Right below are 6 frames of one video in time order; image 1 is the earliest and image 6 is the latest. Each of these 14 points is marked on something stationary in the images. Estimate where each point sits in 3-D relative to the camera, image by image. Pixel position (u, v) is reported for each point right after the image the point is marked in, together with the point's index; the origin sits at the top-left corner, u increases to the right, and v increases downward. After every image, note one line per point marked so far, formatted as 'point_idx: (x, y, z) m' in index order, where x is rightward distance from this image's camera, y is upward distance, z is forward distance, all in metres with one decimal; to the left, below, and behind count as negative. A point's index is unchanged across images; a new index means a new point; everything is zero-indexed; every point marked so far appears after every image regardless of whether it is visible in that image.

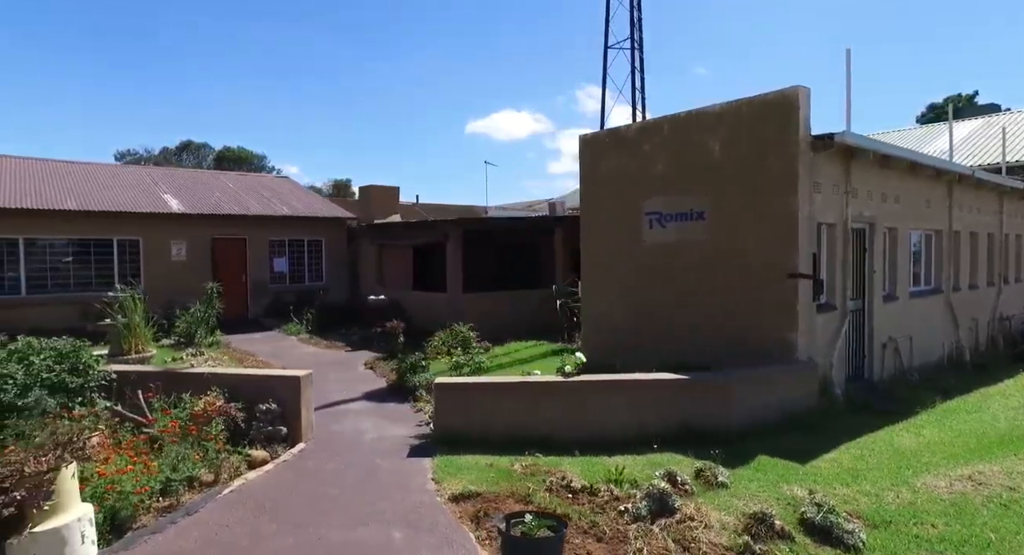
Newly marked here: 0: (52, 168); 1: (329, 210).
0: (-10.9, +2.6, +15.6) m
1: (-4.9, +1.8, +17.8) m
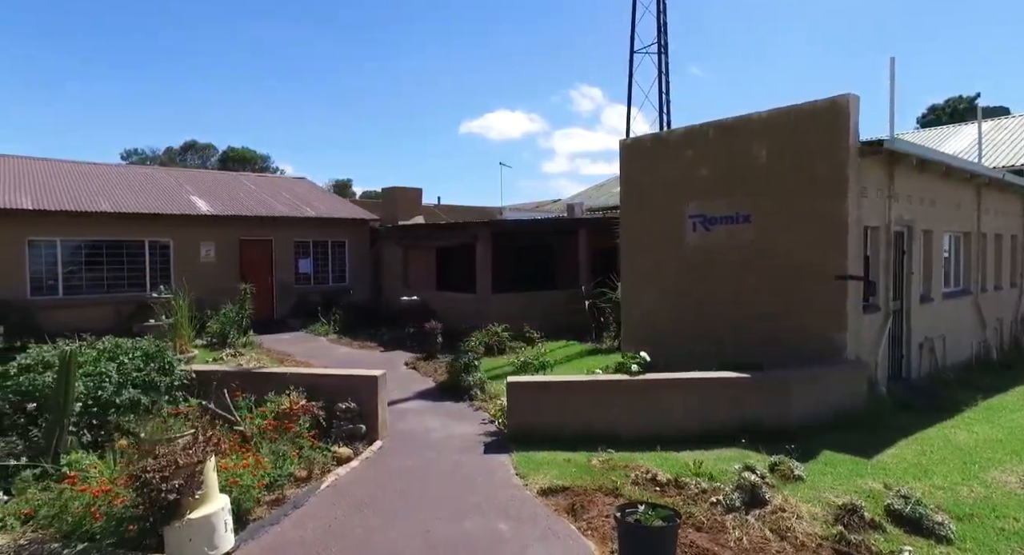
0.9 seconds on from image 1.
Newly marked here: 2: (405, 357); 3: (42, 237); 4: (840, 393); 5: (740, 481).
0: (-10.3, +2.6, +15.7) m
1: (-4.3, +1.8, +17.9) m
2: (-1.9, -1.4, +11.7) m
3: (-9.5, +0.8, +13.4) m
4: (+3.5, -1.2, +7.1) m
5: (+1.6, -1.5, +4.7) m
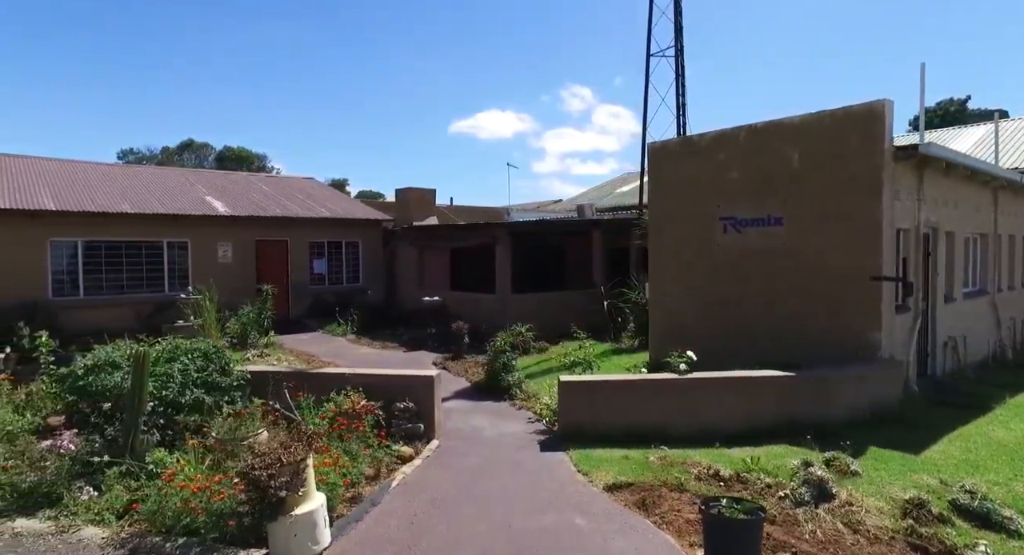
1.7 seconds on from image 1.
0: (-9.9, +2.6, +15.7) m
1: (-4.0, +1.8, +18.0) m
2: (-1.5, -1.4, +11.8) m
3: (-9.1, +0.8, +13.4) m
4: (+4.0, -1.2, +7.3) m
5: (+2.2, -1.5, +4.9) m
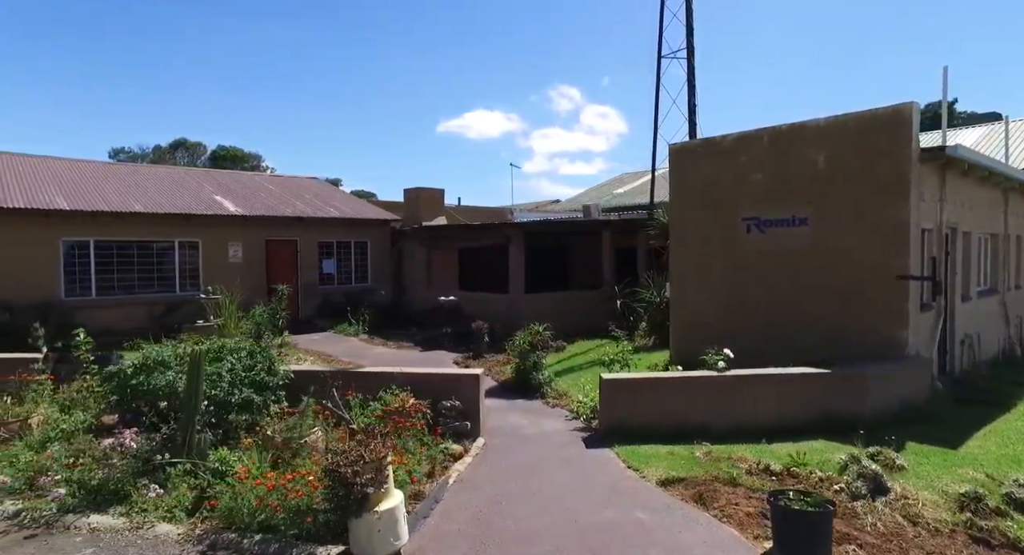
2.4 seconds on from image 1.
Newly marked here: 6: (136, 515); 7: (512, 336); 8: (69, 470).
0: (-9.6, +2.6, +15.6) m
1: (-3.8, +1.8, +18.0) m
2: (-1.1, -1.4, +11.8) m
3: (-8.8, +0.8, +13.3) m
4: (+4.4, -1.2, +7.4) m
5: (+2.6, -1.5, +5.0) m
6: (-2.6, -1.6, +4.6) m
7: (0.0, -1.1, +12.1) m
8: (-3.3, -1.5, +5.1) m
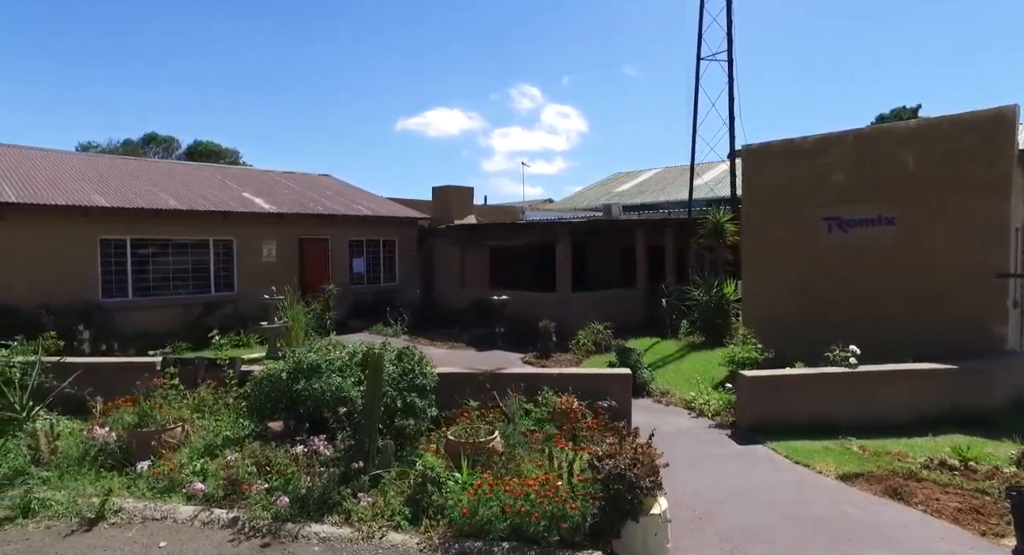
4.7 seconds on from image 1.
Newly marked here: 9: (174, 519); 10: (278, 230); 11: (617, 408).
0: (-8.7, +2.6, +15.0) m
1: (-3.0, +1.8, +17.7) m
2: (0.0, -1.4, +11.8) m
3: (-7.7, +0.8, +12.7) m
4: (+5.8, -1.2, +7.7) m
5: (+4.2, -1.4, +5.2) m
6: (-1.0, -1.6, +4.4) m
7: (+1.1, -1.0, +12.0) m
8: (-1.8, -1.5, +4.9) m
9: (-2.3, -1.6, +4.5) m
10: (-5.4, +1.1, +15.2) m
11: (+1.0, -1.2, +6.3) m
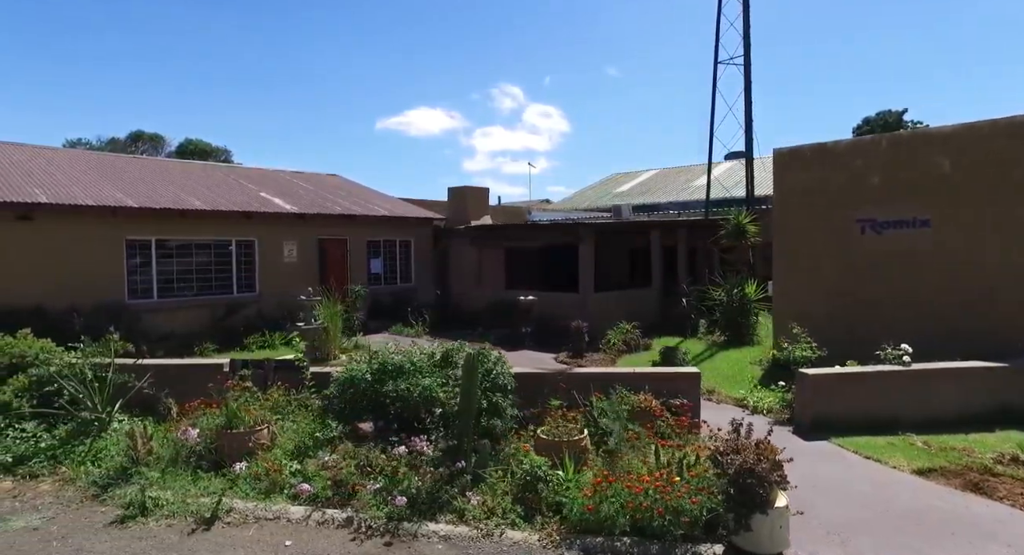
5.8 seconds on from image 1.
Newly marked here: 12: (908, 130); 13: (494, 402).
0: (-8.2, +2.6, +14.9) m
1: (-2.6, +1.8, +17.8) m
2: (+0.6, -1.4, +11.9) m
3: (-7.2, +0.8, +12.6) m
4: (+6.5, -1.2, +7.9) m
5: (+4.9, -1.5, +5.4) m
6: (-0.2, -1.7, +4.5) m
7: (+1.7, -1.1, +12.2) m
8: (-1.0, -1.5, +4.9) m
9: (-1.5, -1.7, +4.5) m
10: (-4.9, +1.1, +15.2) m
11: (+1.7, -1.3, +6.4) m
12: (+5.6, +2.1, +9.4) m
13: (-0.1, -1.1, +5.8) m
